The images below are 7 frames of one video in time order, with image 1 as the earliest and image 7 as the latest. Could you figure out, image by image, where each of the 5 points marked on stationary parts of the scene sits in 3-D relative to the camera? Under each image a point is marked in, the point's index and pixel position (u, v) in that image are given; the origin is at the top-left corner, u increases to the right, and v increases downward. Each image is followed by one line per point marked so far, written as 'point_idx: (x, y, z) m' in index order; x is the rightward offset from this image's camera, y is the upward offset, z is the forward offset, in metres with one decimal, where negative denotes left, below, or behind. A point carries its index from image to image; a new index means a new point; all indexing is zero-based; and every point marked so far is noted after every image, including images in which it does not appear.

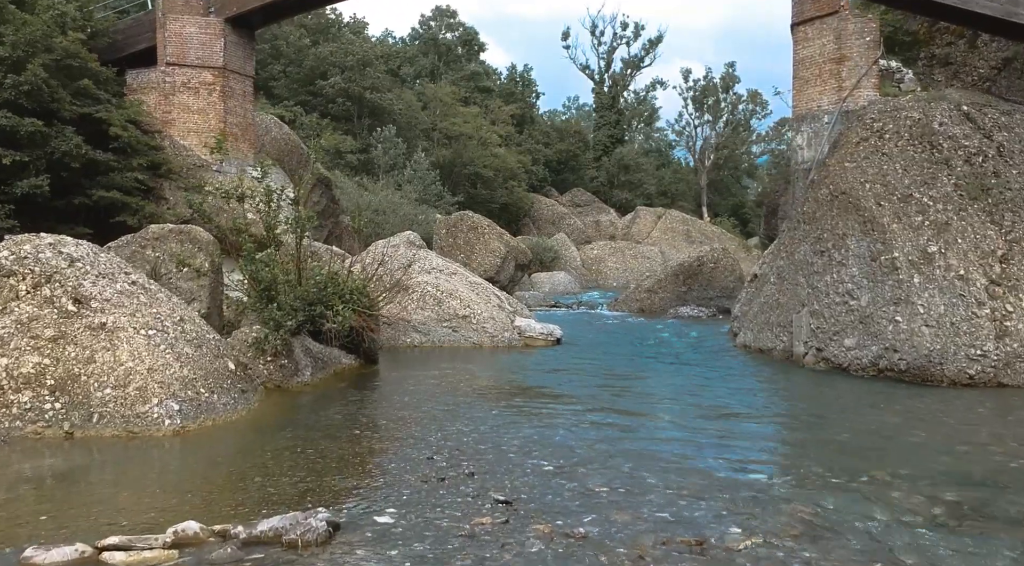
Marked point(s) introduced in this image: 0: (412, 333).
0: (-1.6, -0.8, +14.9) m
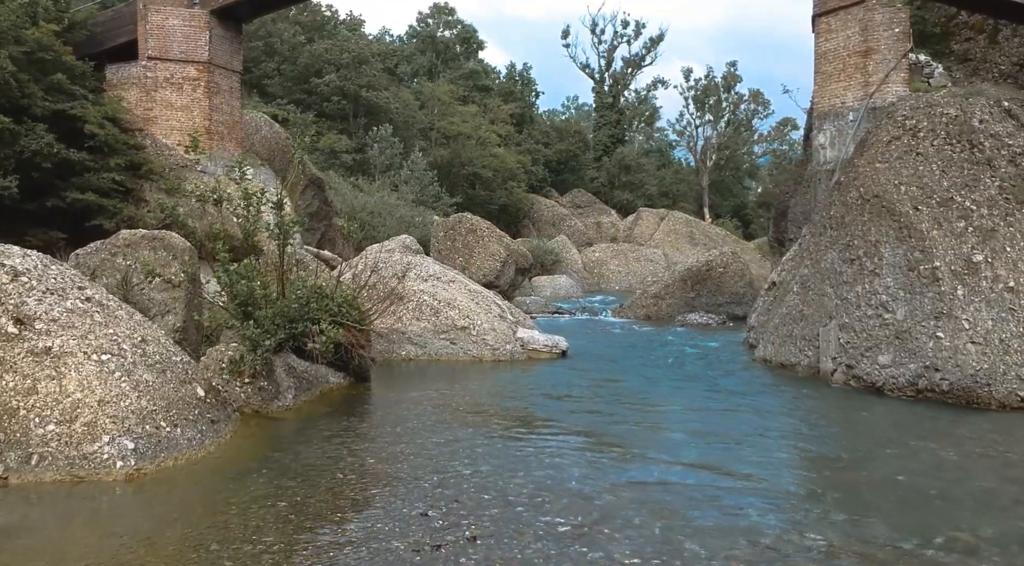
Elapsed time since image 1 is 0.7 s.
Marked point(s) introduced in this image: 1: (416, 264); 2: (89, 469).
0: (-1.6, -0.9, +13.9) m
1: (-1.6, +0.3, +15.2) m
2: (-2.8, -1.2, +6.2) m
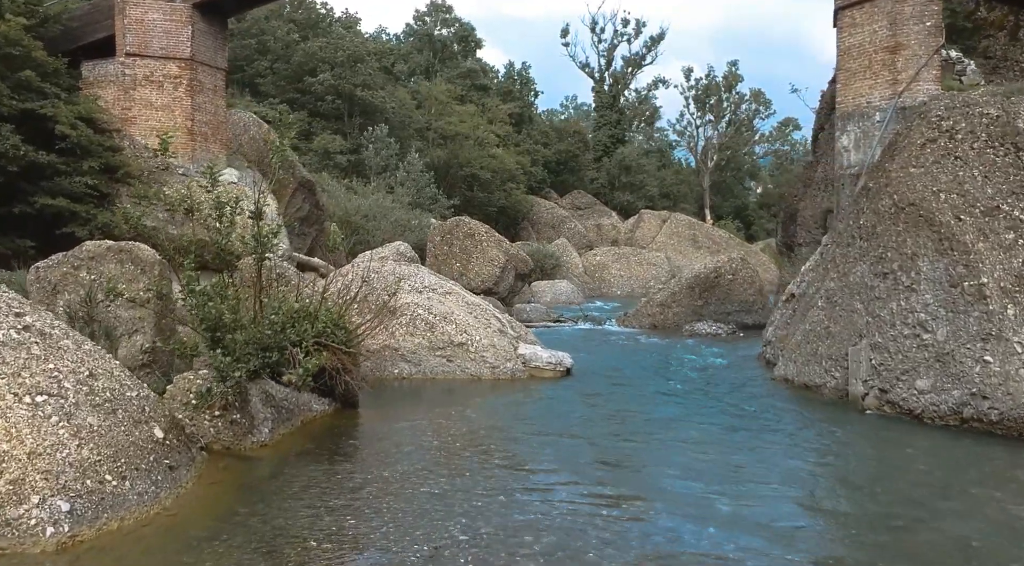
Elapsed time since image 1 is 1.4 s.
0: (-1.5, -1.1, +12.9) m
1: (-1.6, +0.1, +14.2) m
2: (-2.8, -1.4, +5.2) m
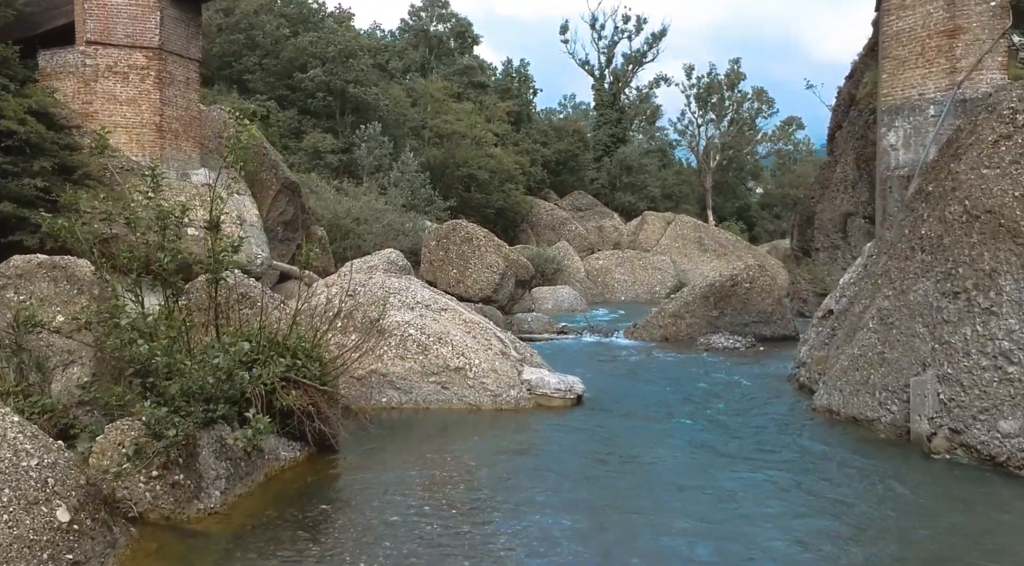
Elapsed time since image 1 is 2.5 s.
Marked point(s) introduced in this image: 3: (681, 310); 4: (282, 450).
0: (-1.5, -1.3, +11.4) m
1: (-1.5, -0.1, +12.7) m
2: (-2.7, -1.6, +3.6) m
3: (+3.6, -0.6, +19.6) m
4: (-2.0, -1.4, +7.9) m
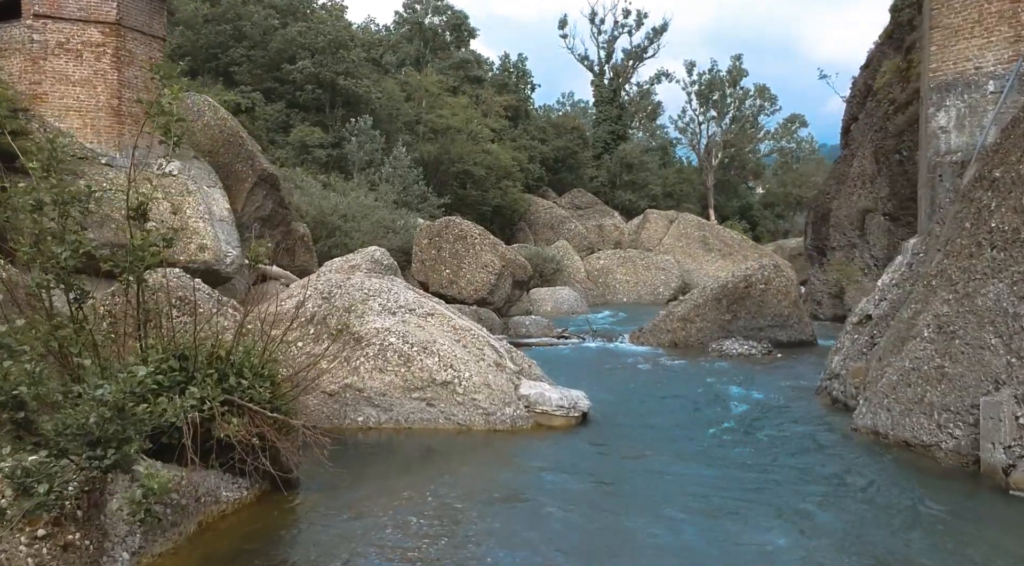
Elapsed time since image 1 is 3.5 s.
0: (-1.5, -1.3, +9.9) m
1: (-1.6, -0.1, +11.2) m
2: (-2.7, -1.6, +2.1) m
3: (+3.5, -0.6, +18.1) m
4: (-2.0, -1.4, +6.4) m
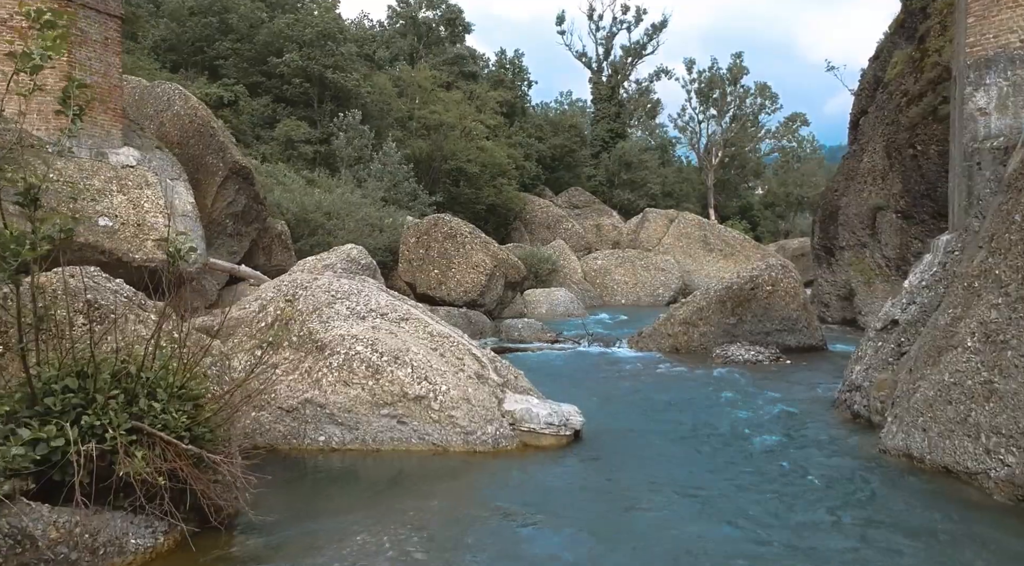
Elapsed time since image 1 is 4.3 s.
0: (-1.7, -1.4, +8.7) m
1: (-1.7, -0.1, +10.0) m
2: (-2.9, -1.6, +1.0) m
3: (+3.3, -0.6, +16.9) m
4: (-2.2, -1.4, +5.3) m
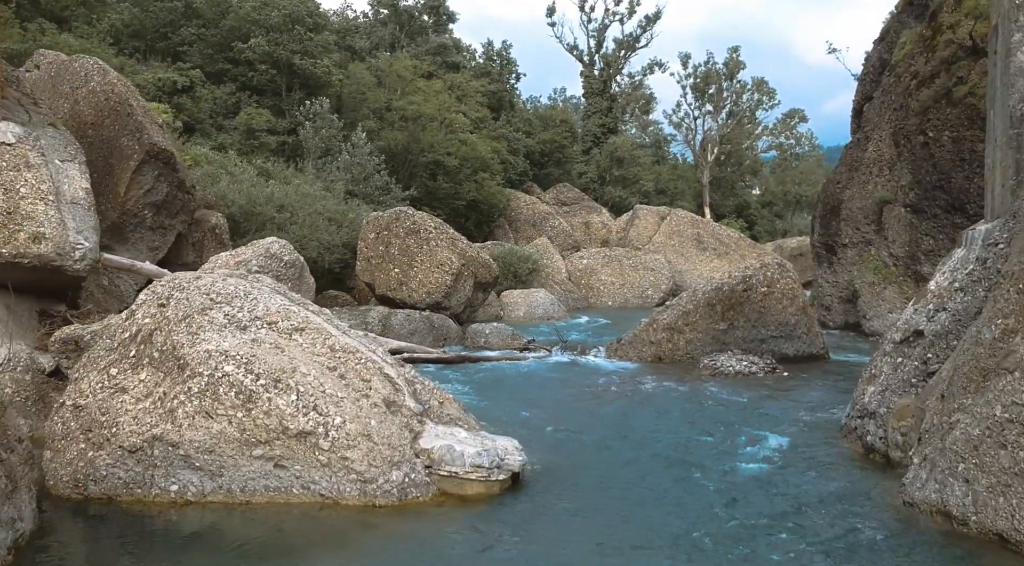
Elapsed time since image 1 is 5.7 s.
0: (-2.3, -1.4, +6.6) m
1: (-2.4, -0.1, +7.9) m
2: (-3.5, -1.6, -1.1) m
3: (+2.7, -0.6, +14.9) m
4: (-2.8, -1.4, +3.2) m
